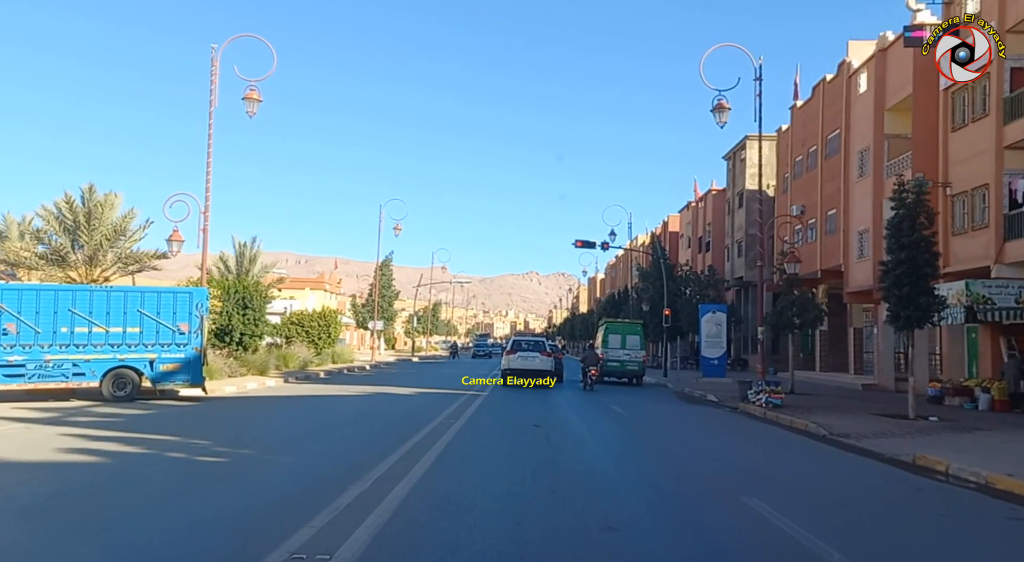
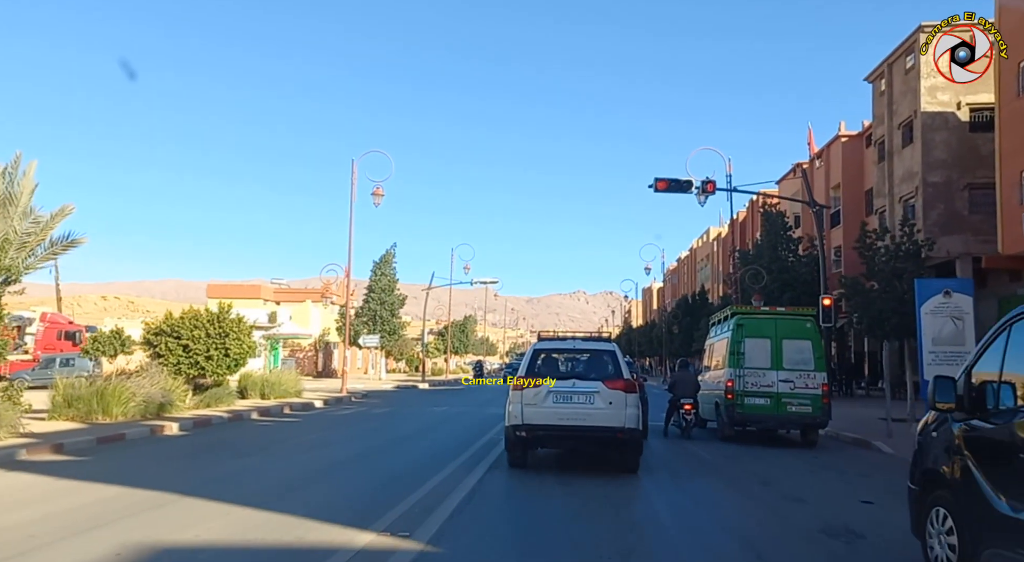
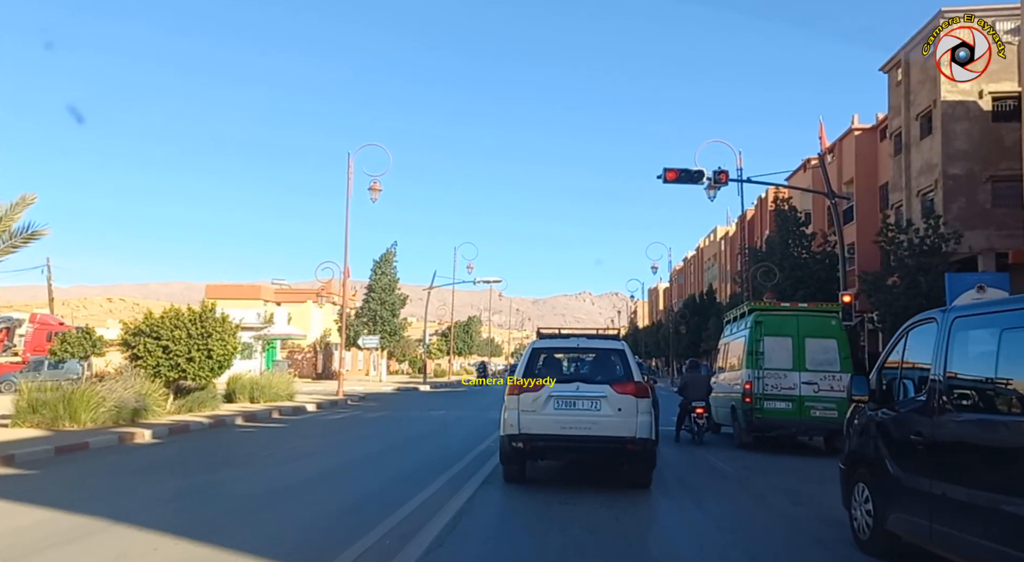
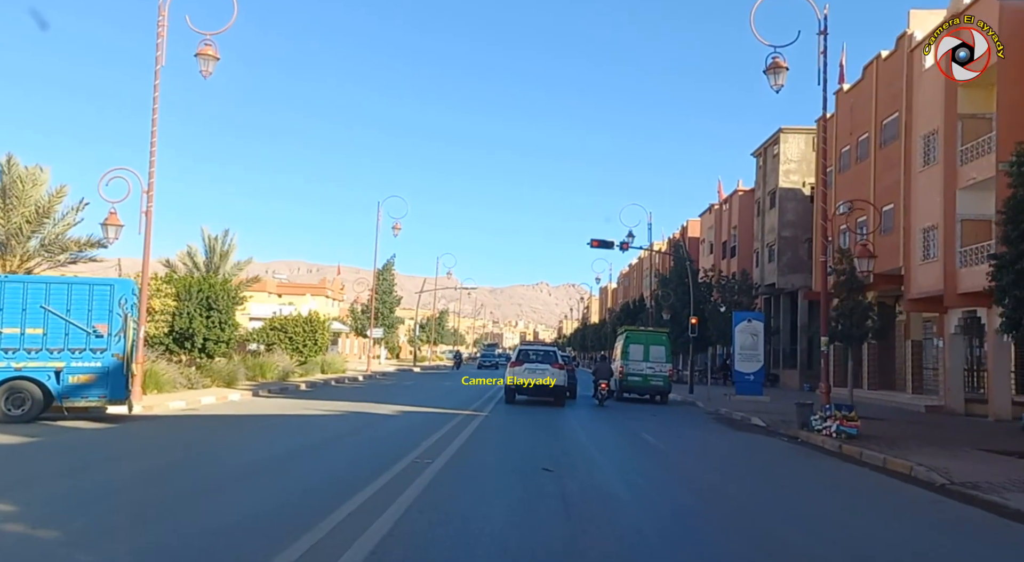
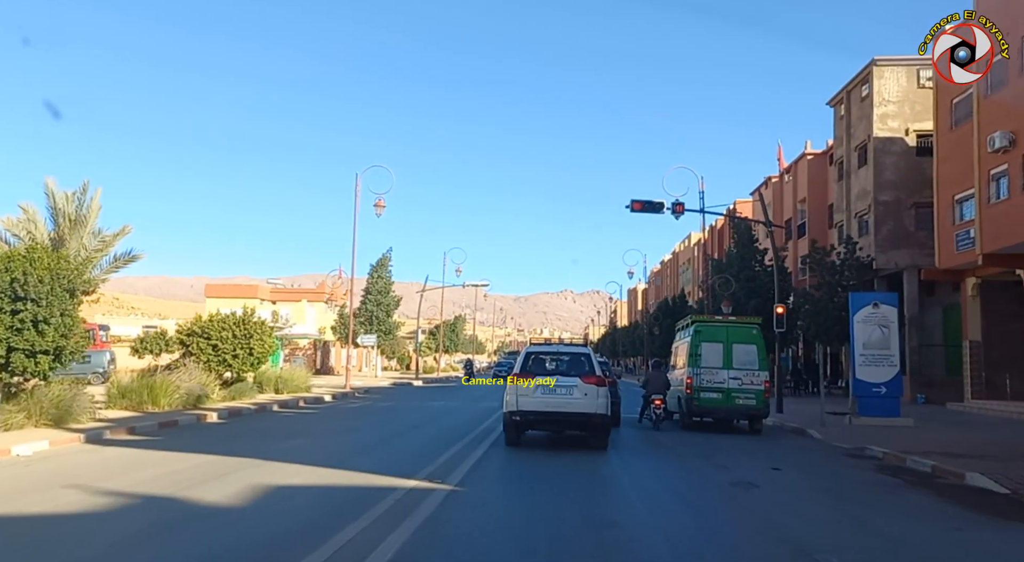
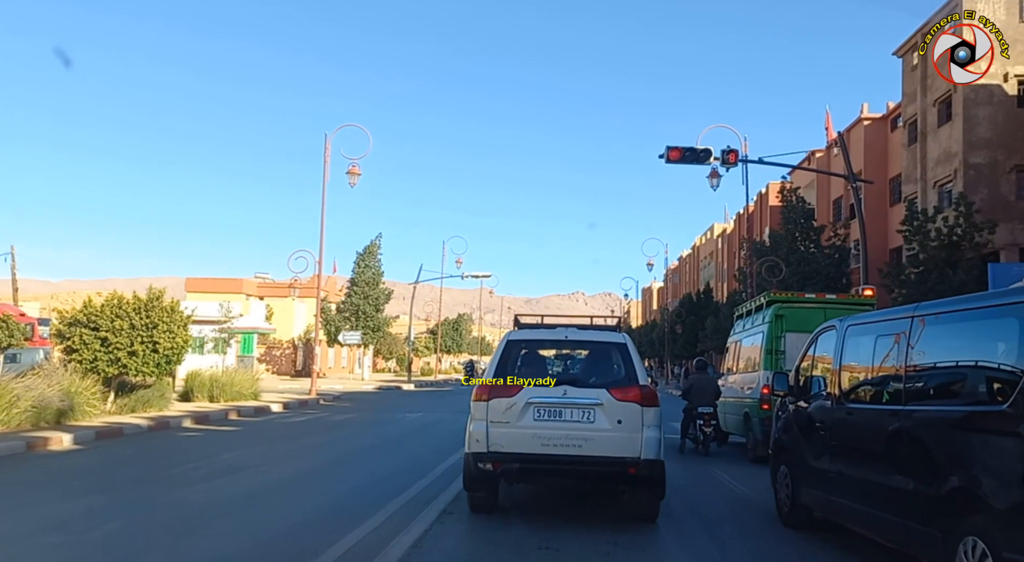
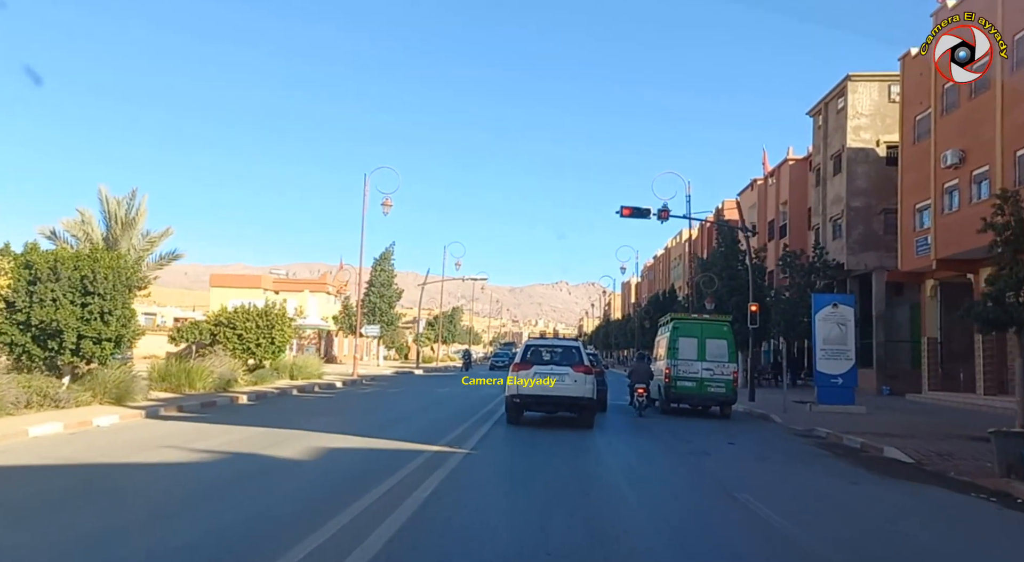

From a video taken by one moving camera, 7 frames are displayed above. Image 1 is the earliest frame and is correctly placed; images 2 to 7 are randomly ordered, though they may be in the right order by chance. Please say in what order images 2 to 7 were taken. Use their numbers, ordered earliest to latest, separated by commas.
4, 7, 5, 2, 3, 6
